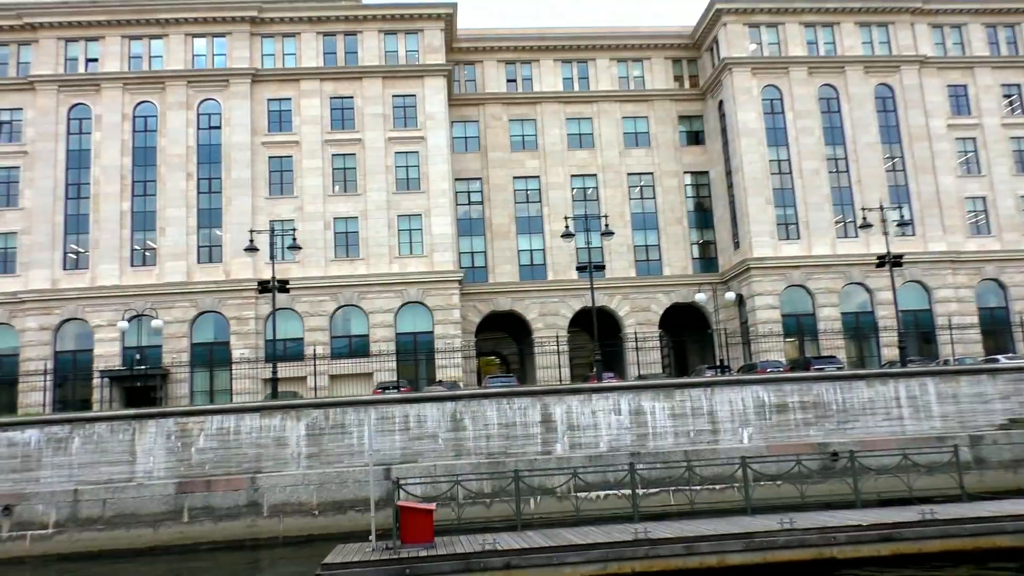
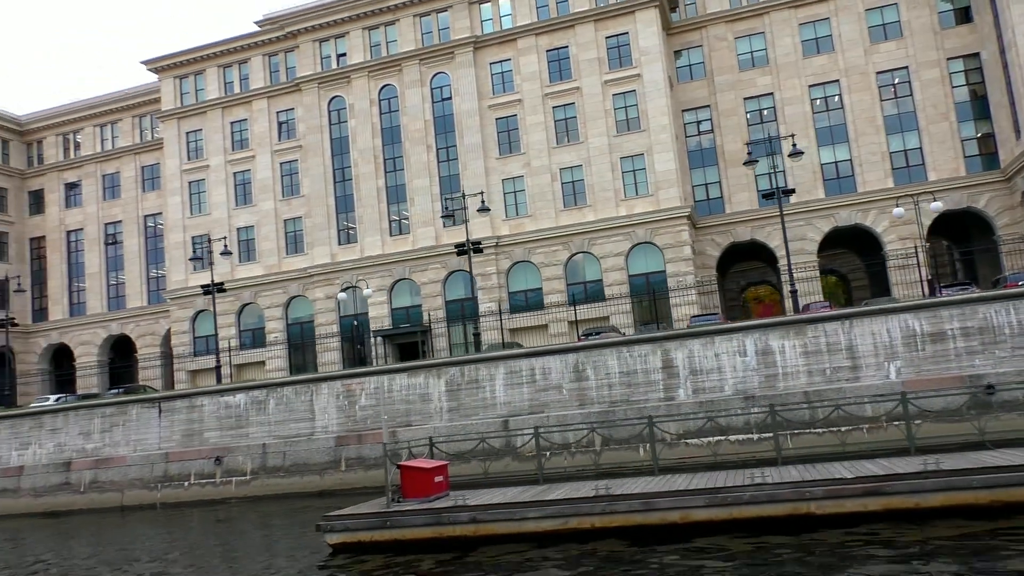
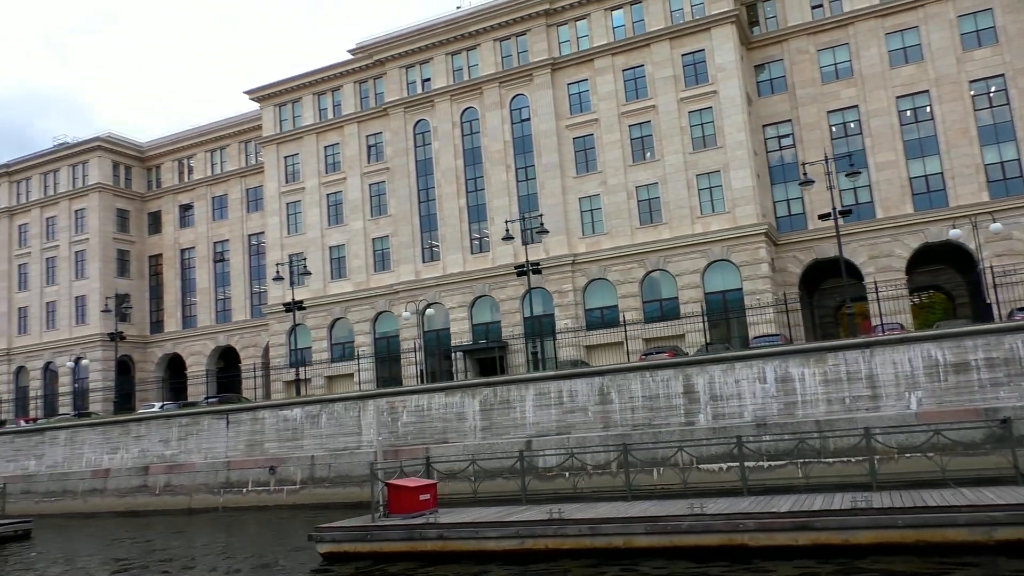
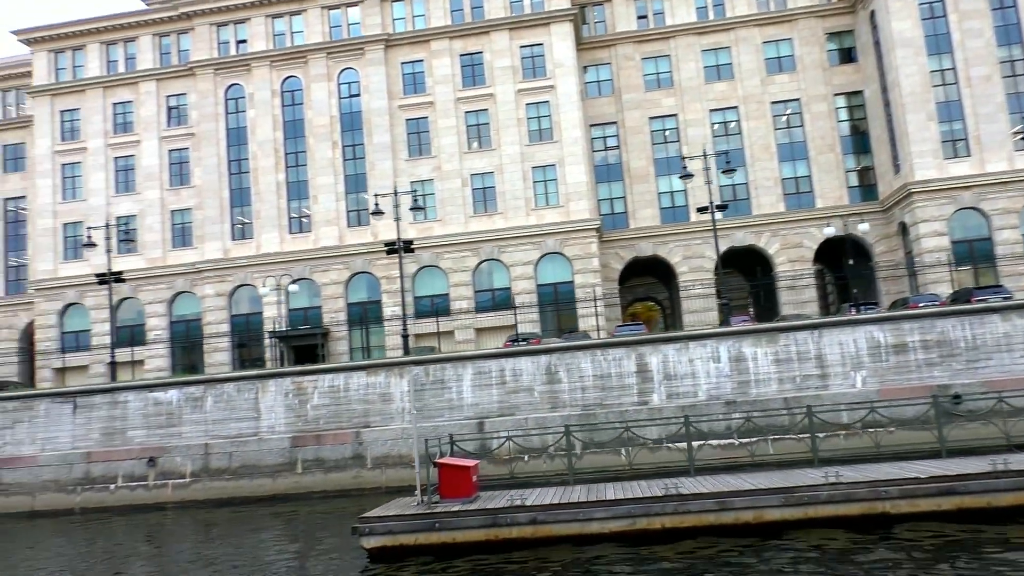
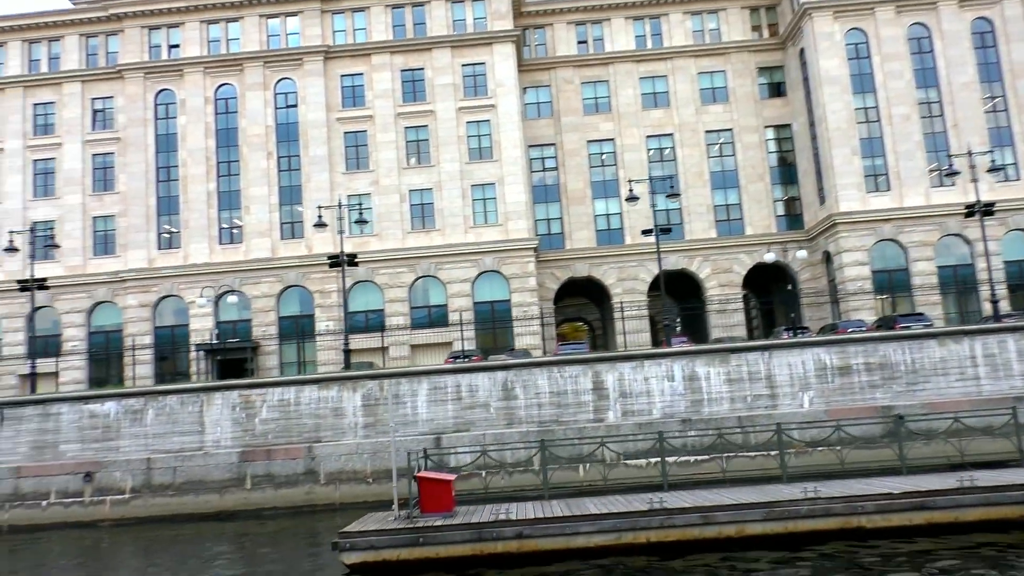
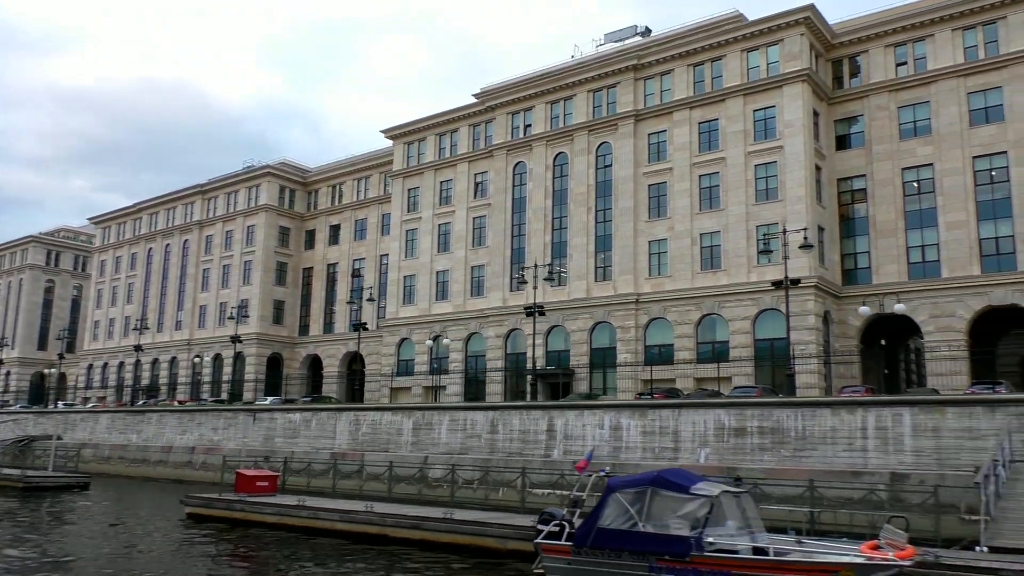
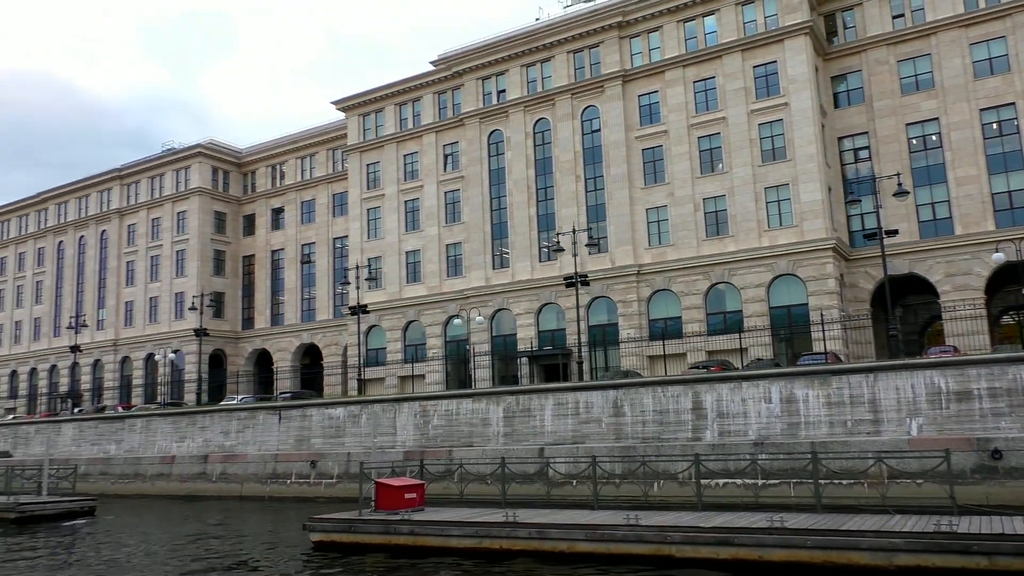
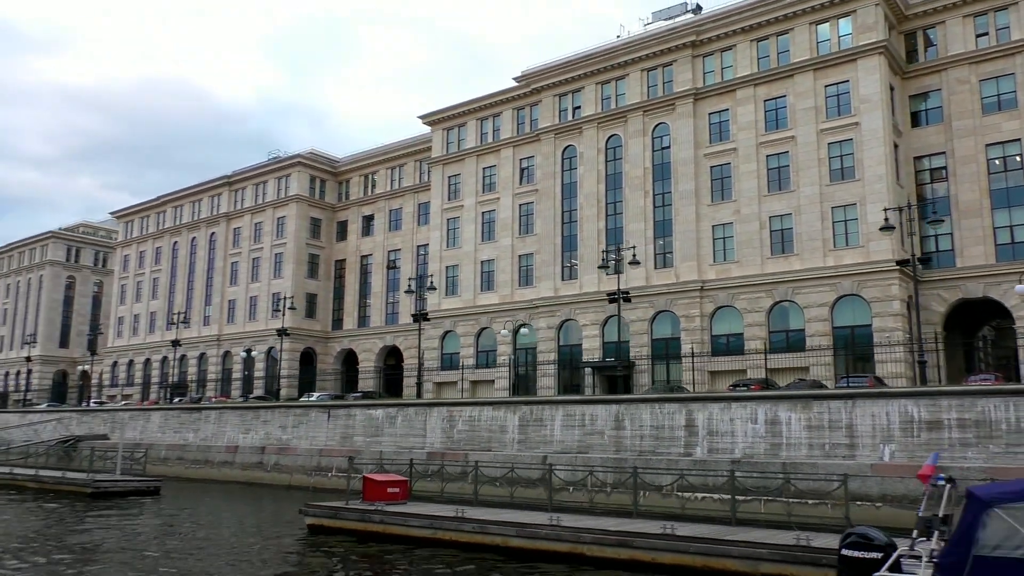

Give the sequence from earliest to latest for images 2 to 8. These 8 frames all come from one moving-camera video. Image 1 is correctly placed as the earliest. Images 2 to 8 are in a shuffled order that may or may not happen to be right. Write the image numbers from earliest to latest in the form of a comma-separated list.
5, 4, 2, 3, 7, 8, 6
